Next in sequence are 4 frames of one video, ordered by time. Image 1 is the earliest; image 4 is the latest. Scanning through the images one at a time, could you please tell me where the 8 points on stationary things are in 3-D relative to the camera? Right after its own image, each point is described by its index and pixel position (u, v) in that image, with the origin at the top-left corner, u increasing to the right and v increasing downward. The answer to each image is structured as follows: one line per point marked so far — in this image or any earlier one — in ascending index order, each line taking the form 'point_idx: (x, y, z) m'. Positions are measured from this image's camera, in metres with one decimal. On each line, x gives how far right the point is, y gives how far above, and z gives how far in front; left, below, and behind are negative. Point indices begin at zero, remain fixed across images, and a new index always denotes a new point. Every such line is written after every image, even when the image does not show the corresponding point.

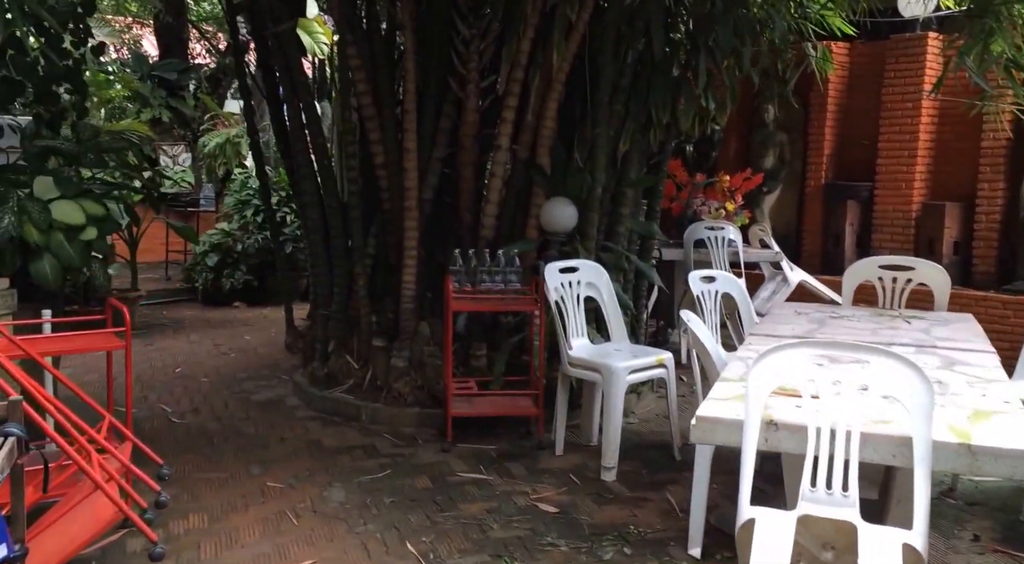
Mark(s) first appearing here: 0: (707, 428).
0: (+0.4, -0.3, +2.0) m
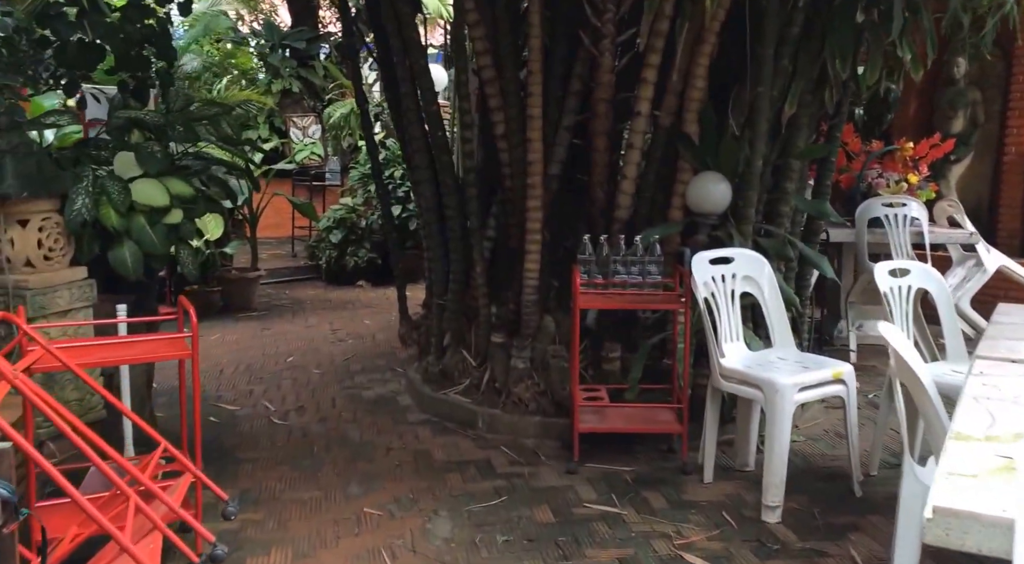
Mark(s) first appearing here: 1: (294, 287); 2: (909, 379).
0: (+0.6, -0.4, +1.4) m
1: (-1.7, 0.0, +7.3) m
2: (+1.0, -0.2, +2.3) m
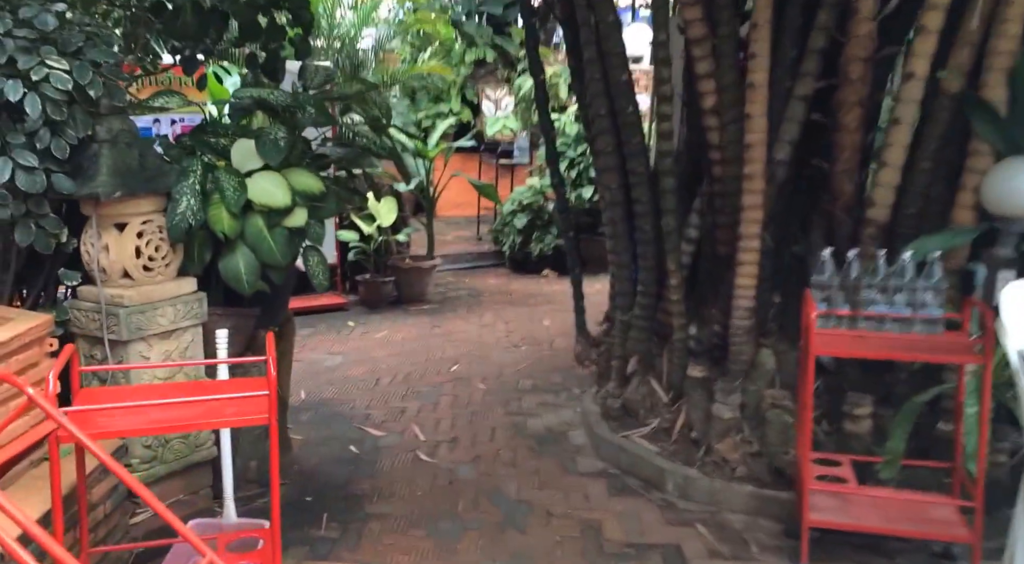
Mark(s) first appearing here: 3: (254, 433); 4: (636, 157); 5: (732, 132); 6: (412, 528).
0: (+0.7, -0.5, +0.4) m
1: (-0.3, +0.1, +6.7) m
2: (+1.3, -0.4, +1.2) m
3: (-0.8, -0.5, +2.9) m
4: (+0.4, +0.4, +3.2) m
5: (+0.7, +0.5, +2.9) m
6: (-0.3, -0.7, +2.7) m
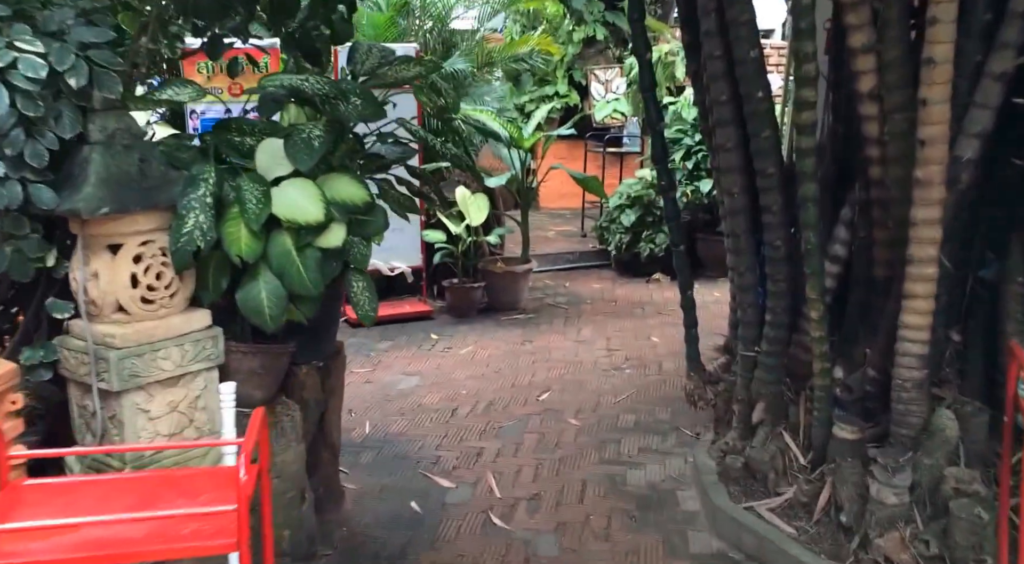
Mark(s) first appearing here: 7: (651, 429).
0: (+0.6, -0.6, -0.3) m
1: (+0.4, 0.0, +6.1) m
2: (+1.3, -0.5, +0.5) m
3: (-0.6, -0.6, +2.4) m
4: (+0.7, +0.3, +2.5) m
5: (+0.9, +0.4, +2.2) m
6: (-0.1, -0.8, +2.1) m
7: (+0.5, -0.5, +3.5) m
